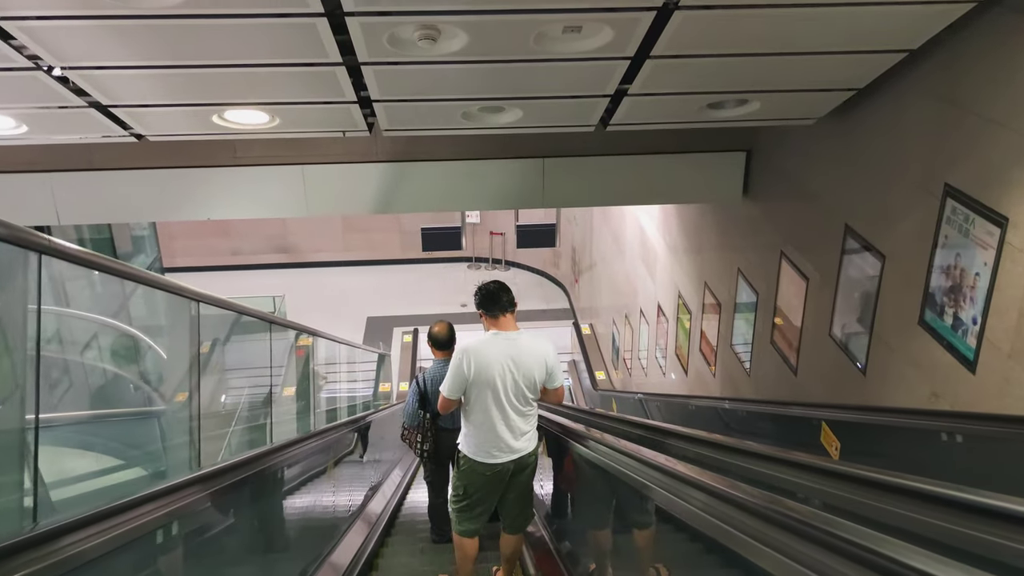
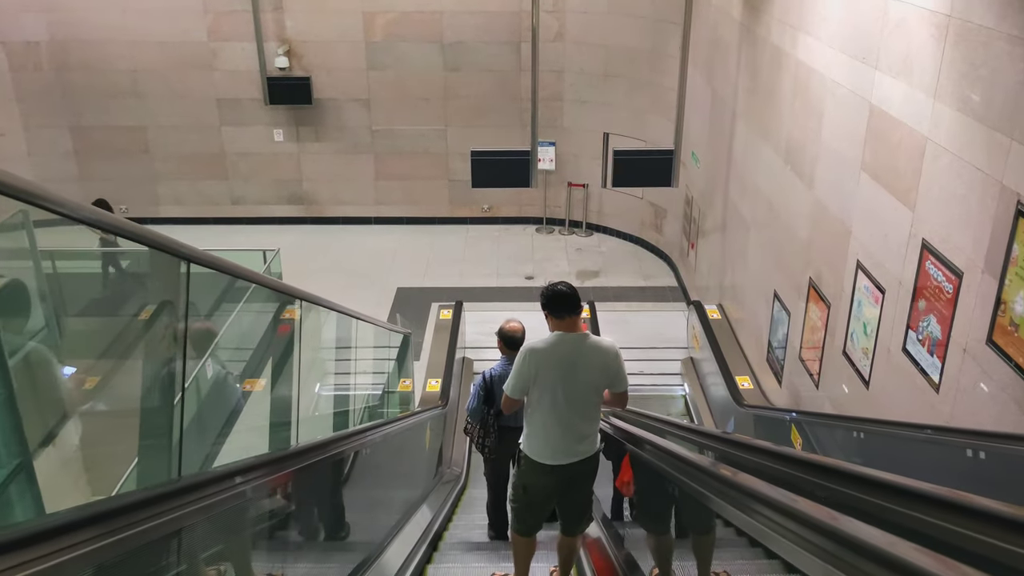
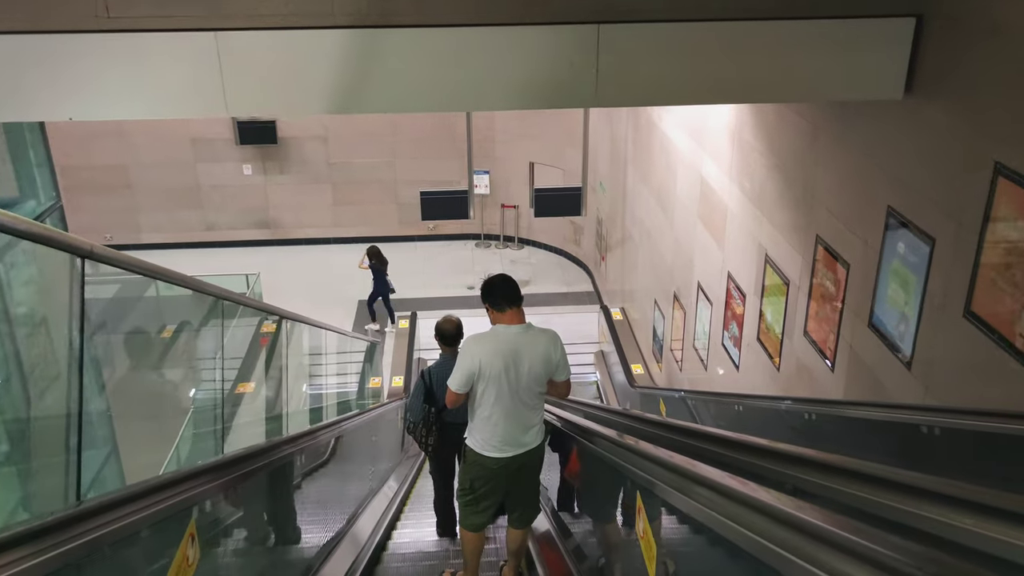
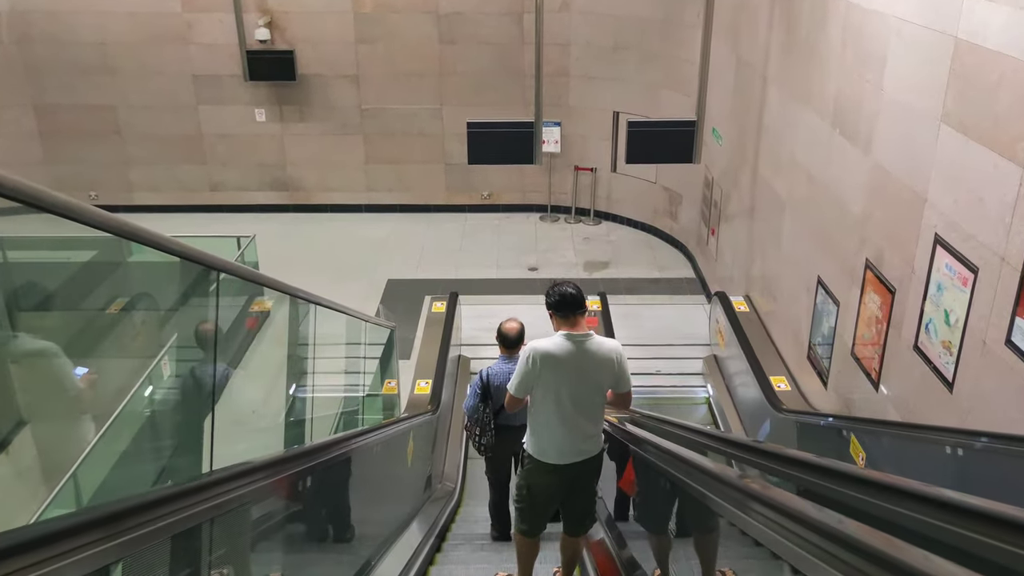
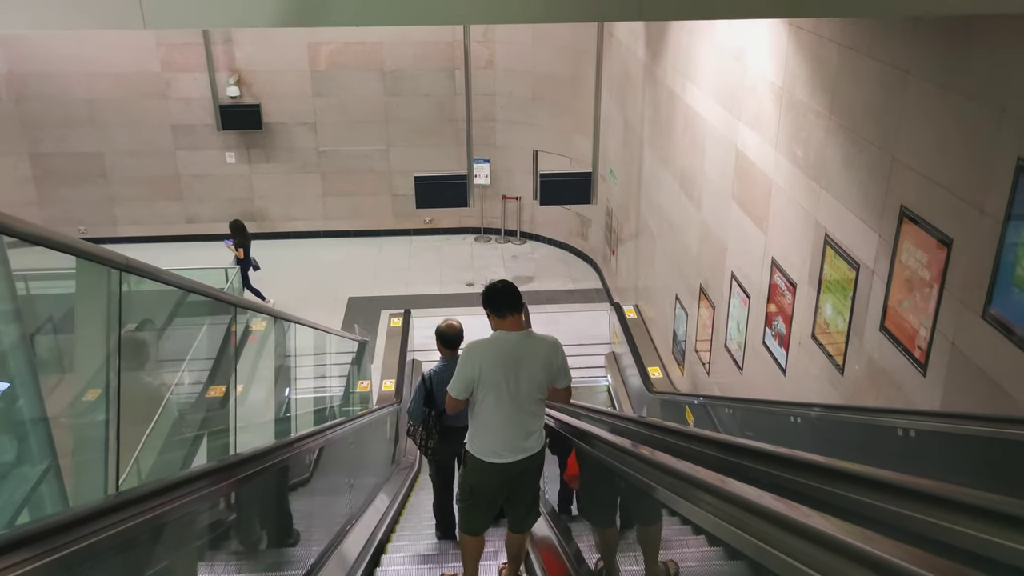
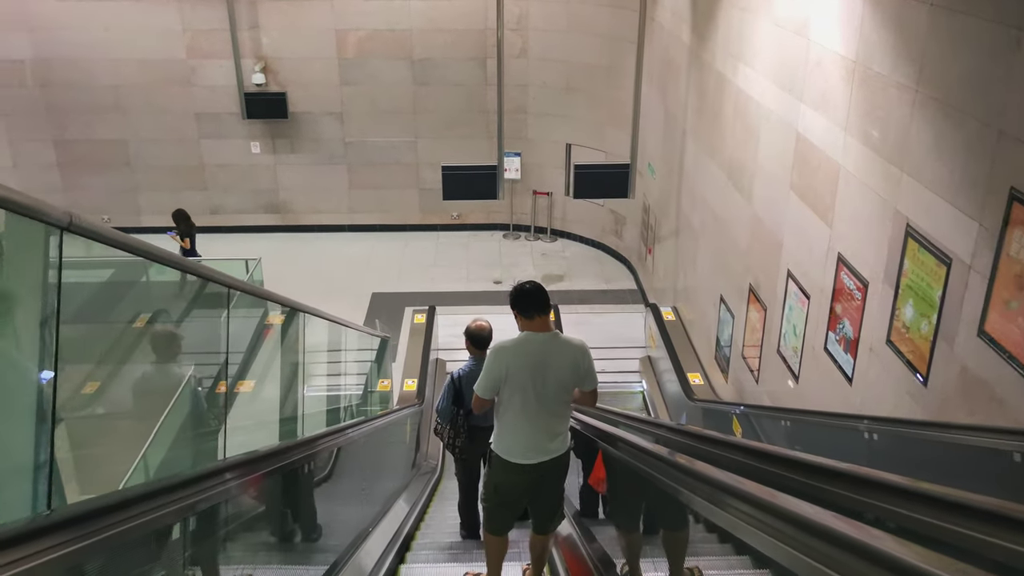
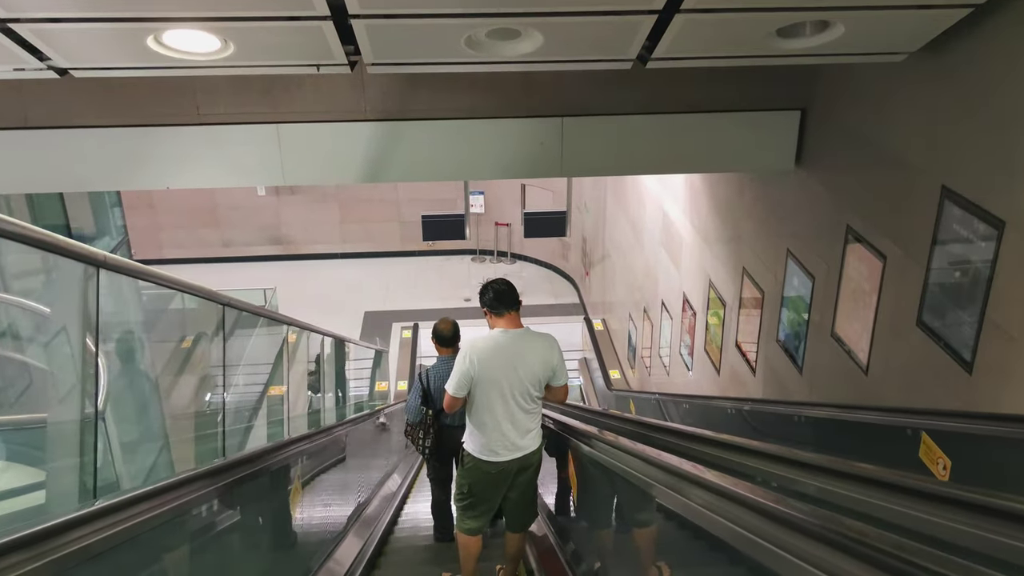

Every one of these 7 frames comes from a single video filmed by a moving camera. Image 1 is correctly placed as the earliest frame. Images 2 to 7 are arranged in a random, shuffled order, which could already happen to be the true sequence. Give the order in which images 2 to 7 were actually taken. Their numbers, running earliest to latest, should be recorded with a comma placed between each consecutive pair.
7, 3, 5, 6, 2, 4
